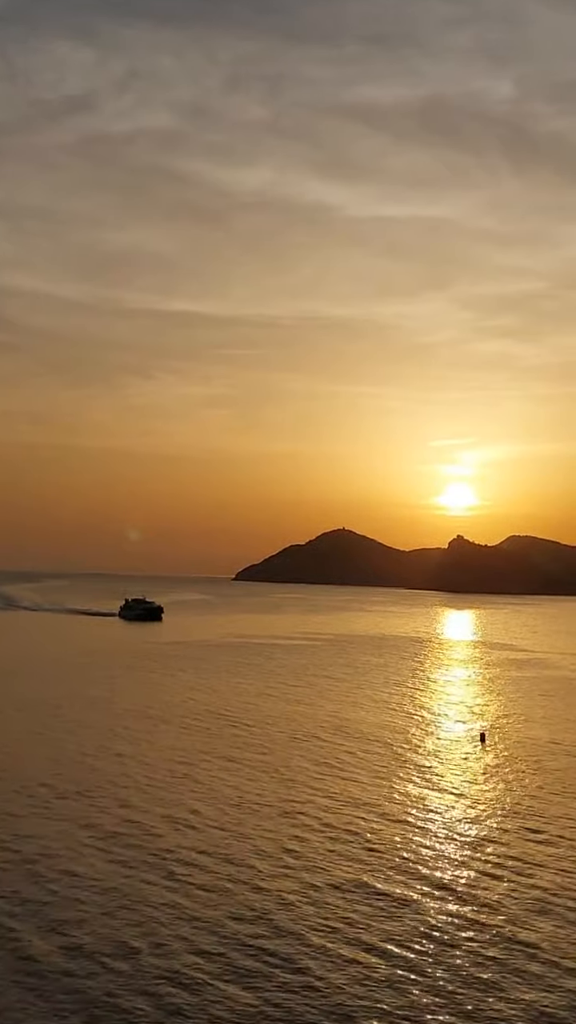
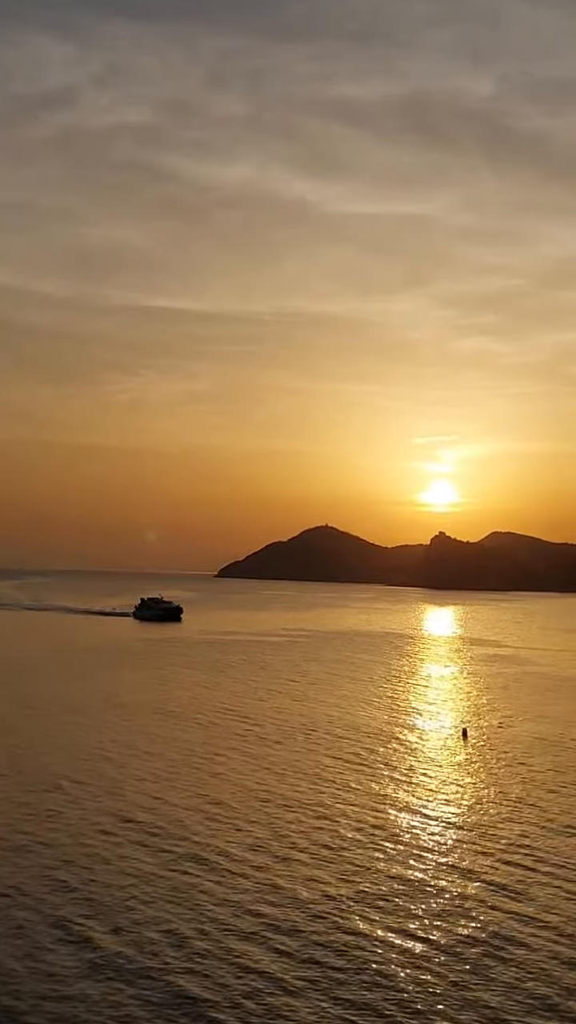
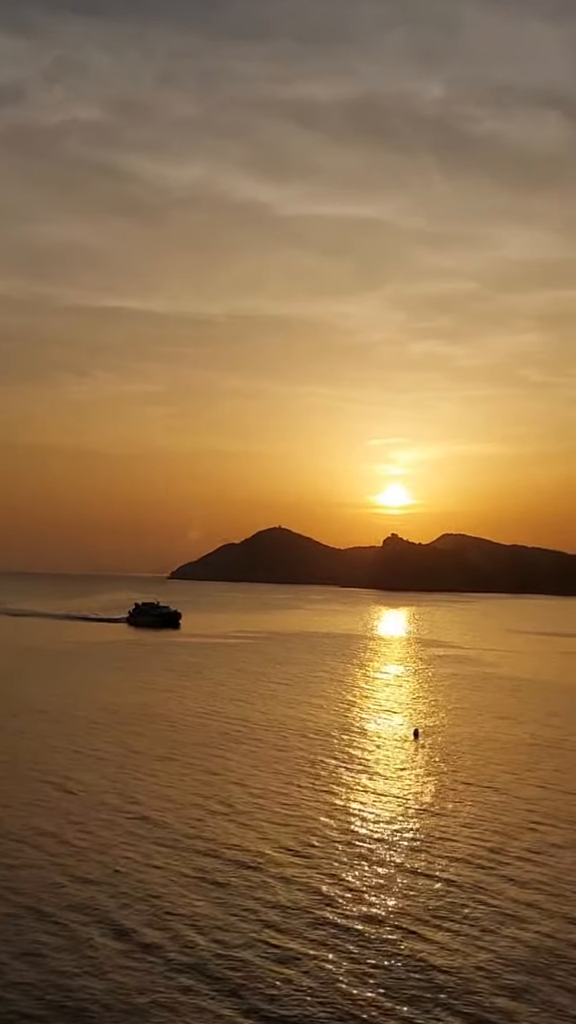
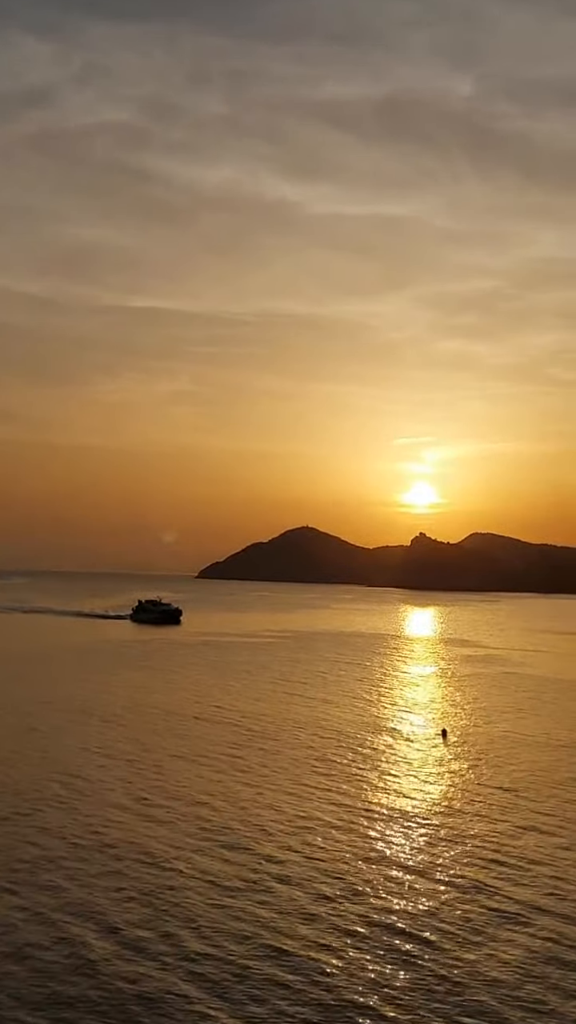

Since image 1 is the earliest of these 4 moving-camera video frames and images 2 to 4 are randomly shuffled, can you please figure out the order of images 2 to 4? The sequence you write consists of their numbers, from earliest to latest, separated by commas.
2, 4, 3
